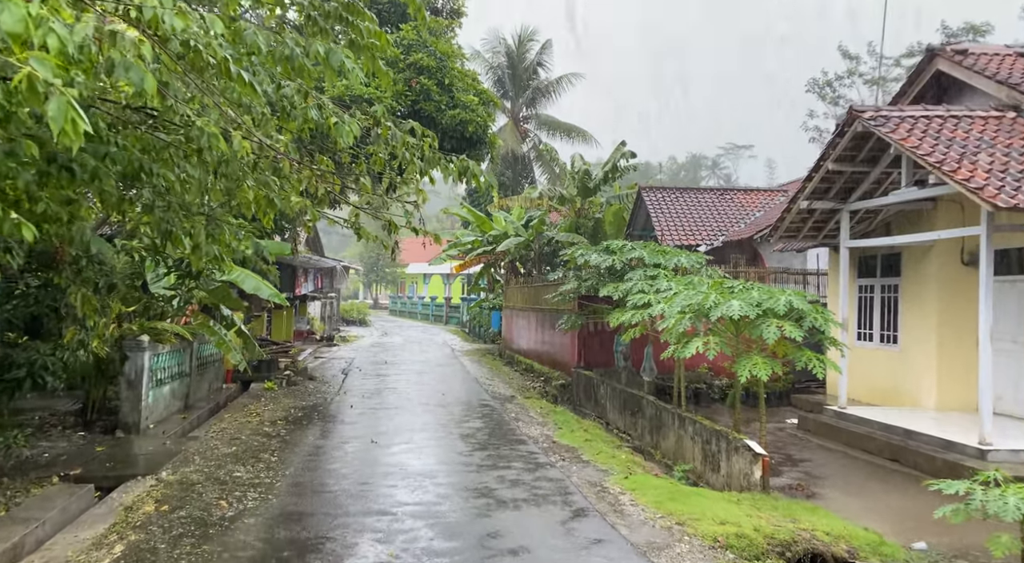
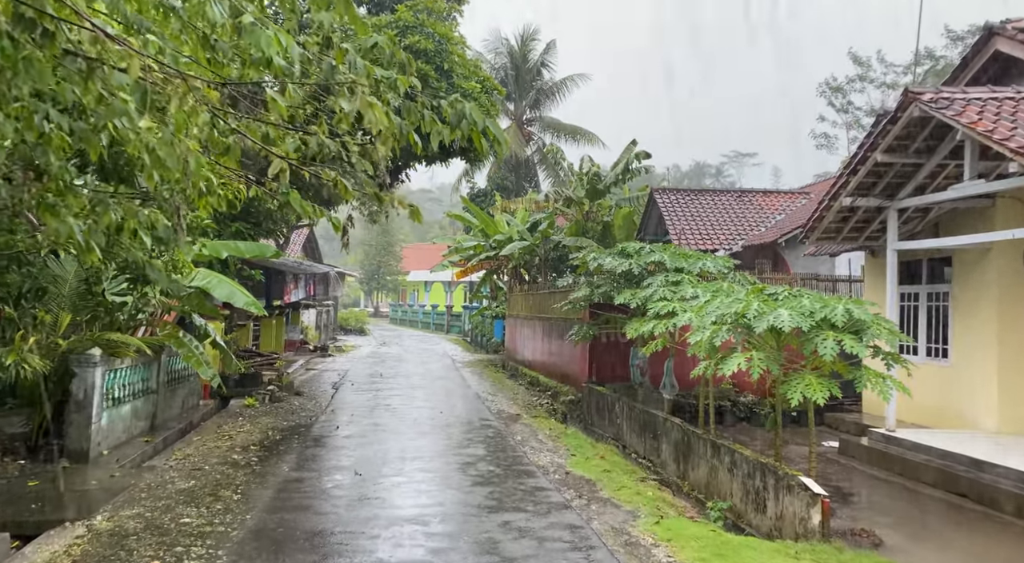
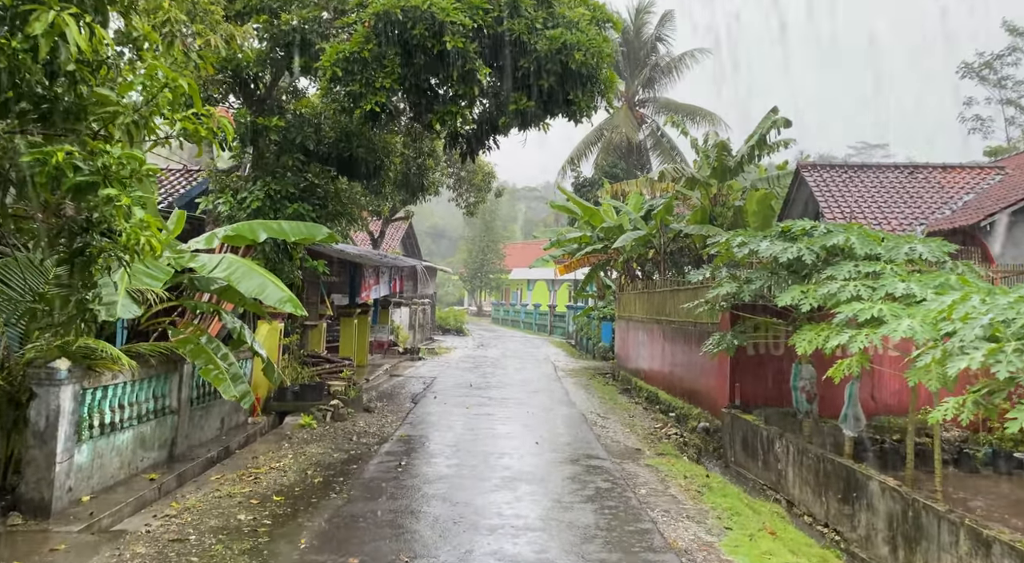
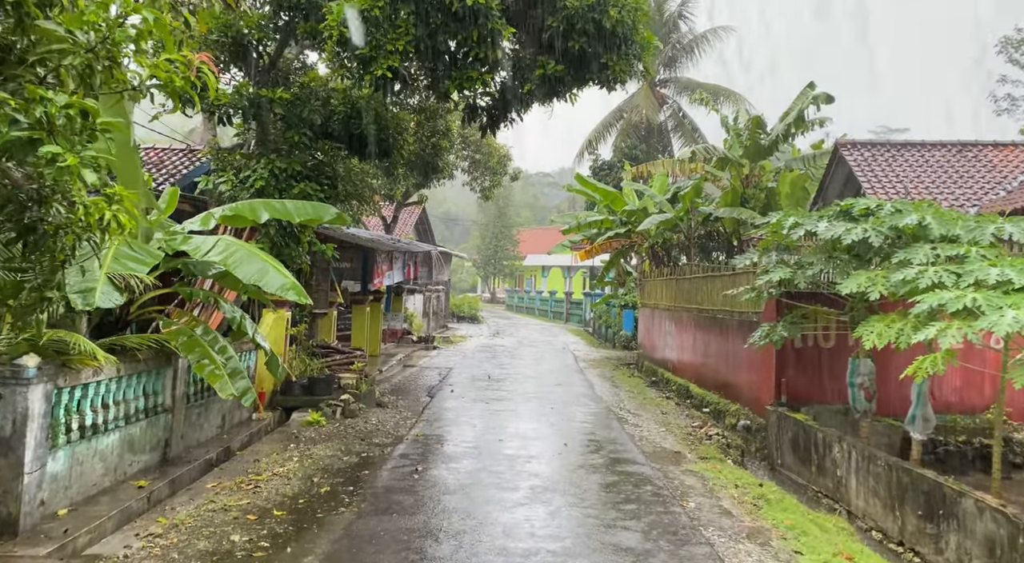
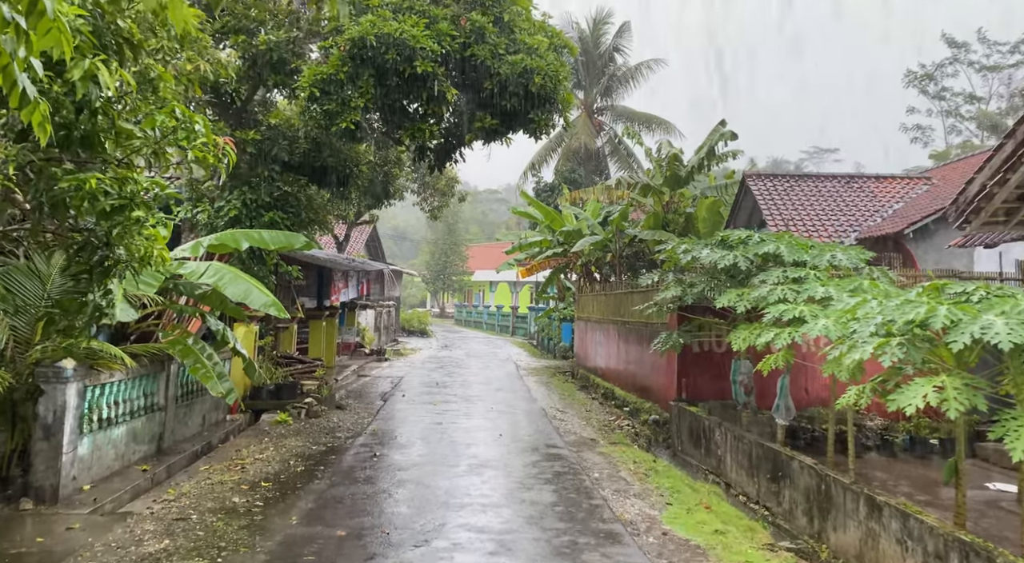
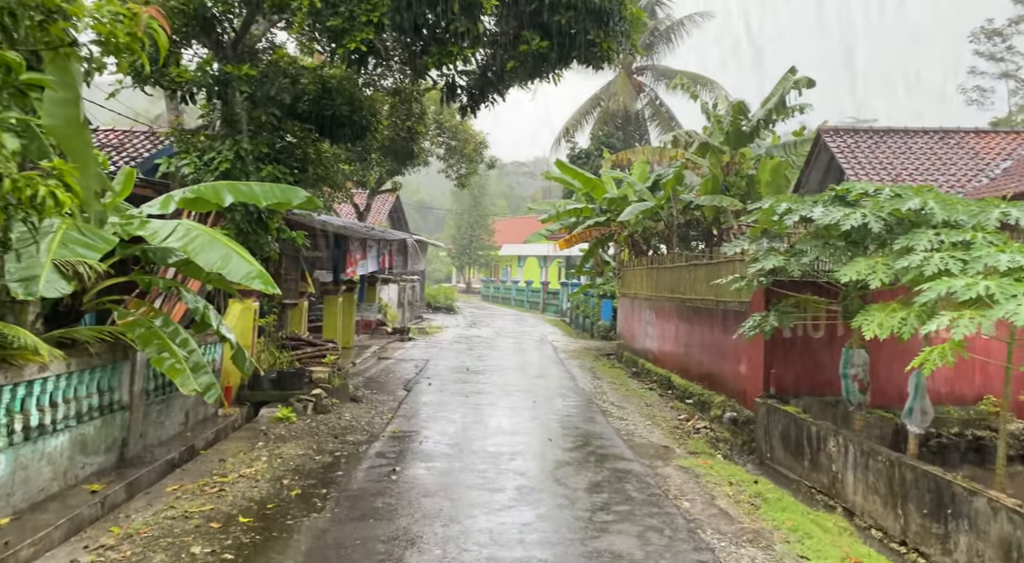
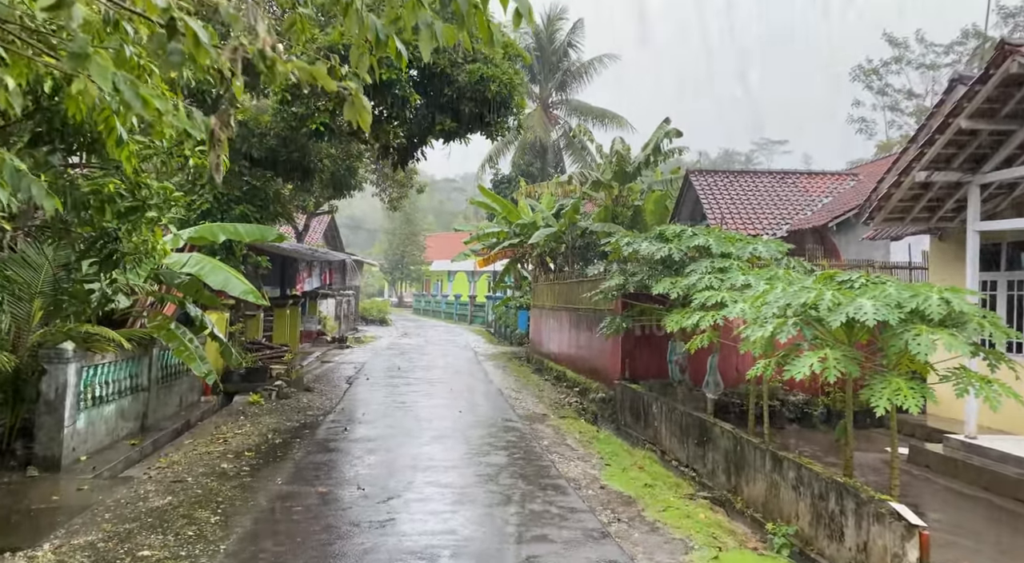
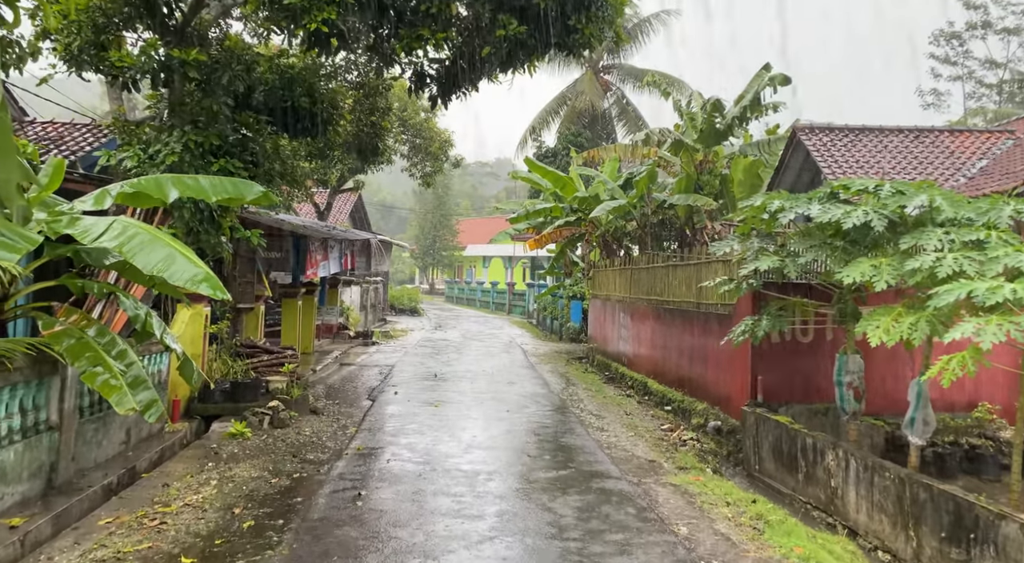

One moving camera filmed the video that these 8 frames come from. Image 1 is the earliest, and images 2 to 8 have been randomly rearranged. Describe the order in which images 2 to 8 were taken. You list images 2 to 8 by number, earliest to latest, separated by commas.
2, 7, 5, 3, 4, 6, 8
